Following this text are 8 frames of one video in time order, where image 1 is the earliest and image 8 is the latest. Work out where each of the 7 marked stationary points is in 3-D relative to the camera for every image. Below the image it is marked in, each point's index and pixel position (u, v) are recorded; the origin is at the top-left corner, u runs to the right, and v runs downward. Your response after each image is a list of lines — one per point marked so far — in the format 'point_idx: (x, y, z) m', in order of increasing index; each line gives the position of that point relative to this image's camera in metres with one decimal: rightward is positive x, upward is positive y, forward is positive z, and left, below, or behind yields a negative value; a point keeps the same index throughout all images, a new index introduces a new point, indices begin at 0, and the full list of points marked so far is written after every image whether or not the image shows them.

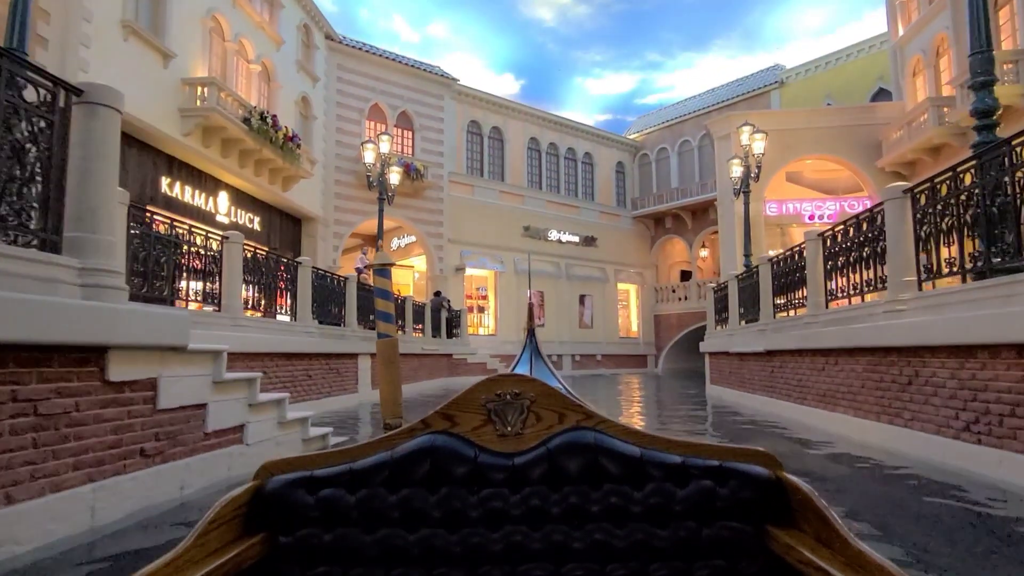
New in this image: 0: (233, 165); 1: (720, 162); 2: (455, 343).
0: (-6.3, +2.8, +14.0) m
1: (+5.9, +3.5, +17.1) m
2: (-1.7, -1.7, +19.3) m
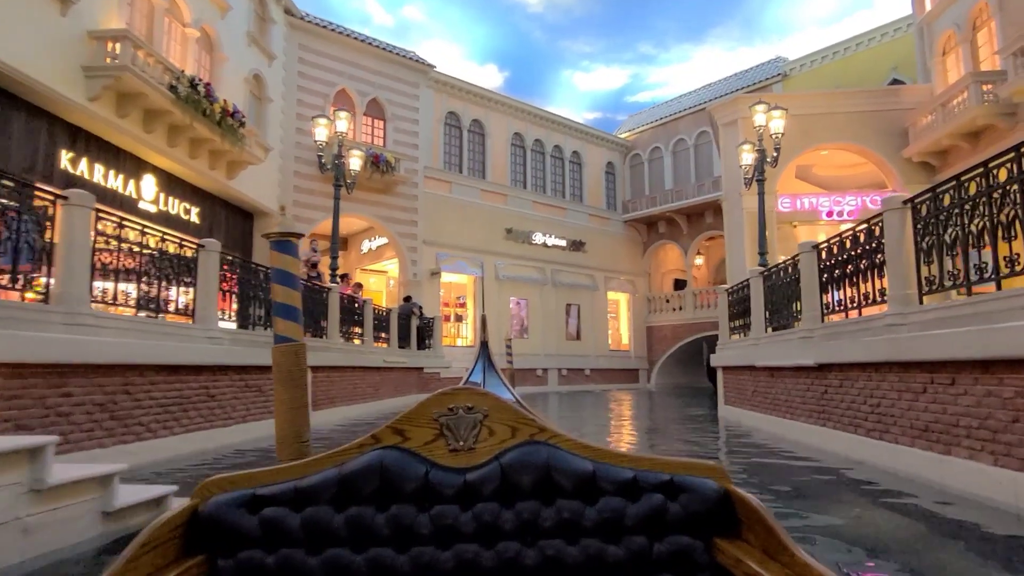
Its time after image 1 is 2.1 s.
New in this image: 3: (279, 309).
0: (-6.8, +2.8, +11.8) m
1: (+5.4, +3.4, +15.3) m
2: (-2.3, -1.9, +17.1) m
3: (-1.7, -0.2, +4.5) m
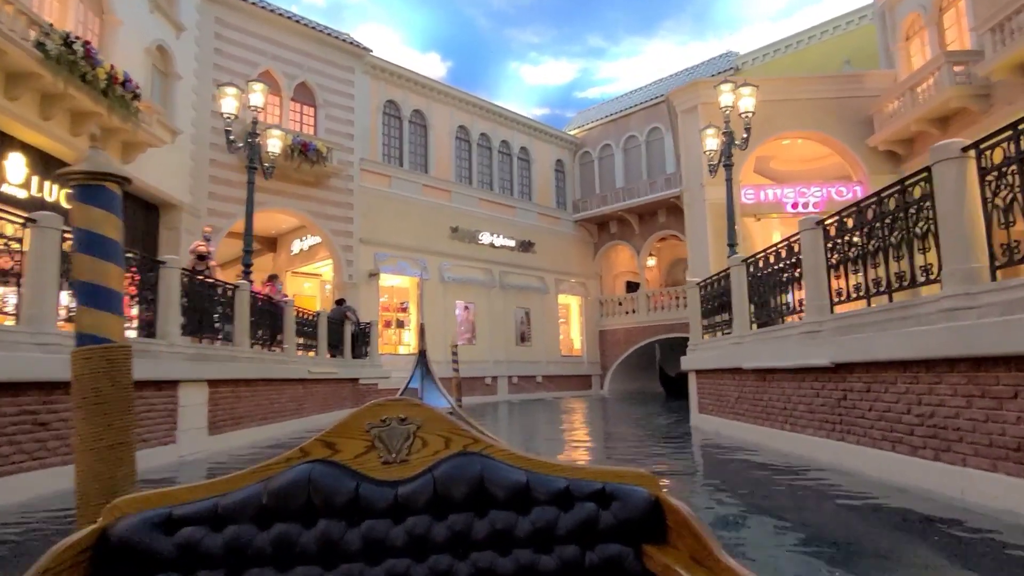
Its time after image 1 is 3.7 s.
0: (-7.7, +2.8, +9.8) m
1: (+4.1, +3.4, +14.3) m
2: (-3.7, -1.9, +15.4) m
3: (-2.0, 0.0, +2.9) m
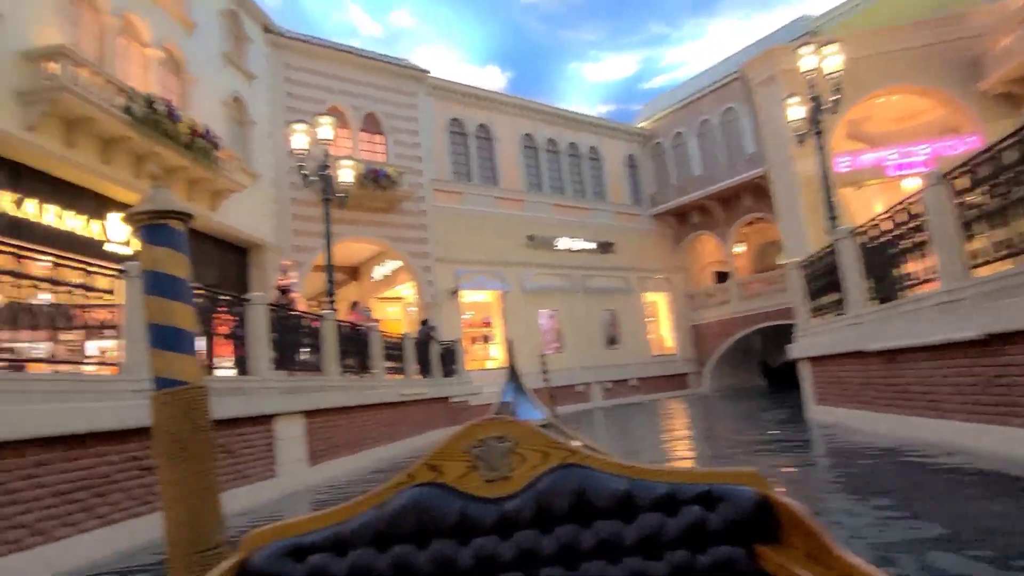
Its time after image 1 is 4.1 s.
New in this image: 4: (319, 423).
0: (-6.6, +1.9, +10.4) m
1: (+5.6, +3.8, +13.3) m
2: (-1.4, -2.4, +15.4) m
3: (-1.6, -0.2, +2.8) m
4: (-2.6, -1.8, +8.1) m
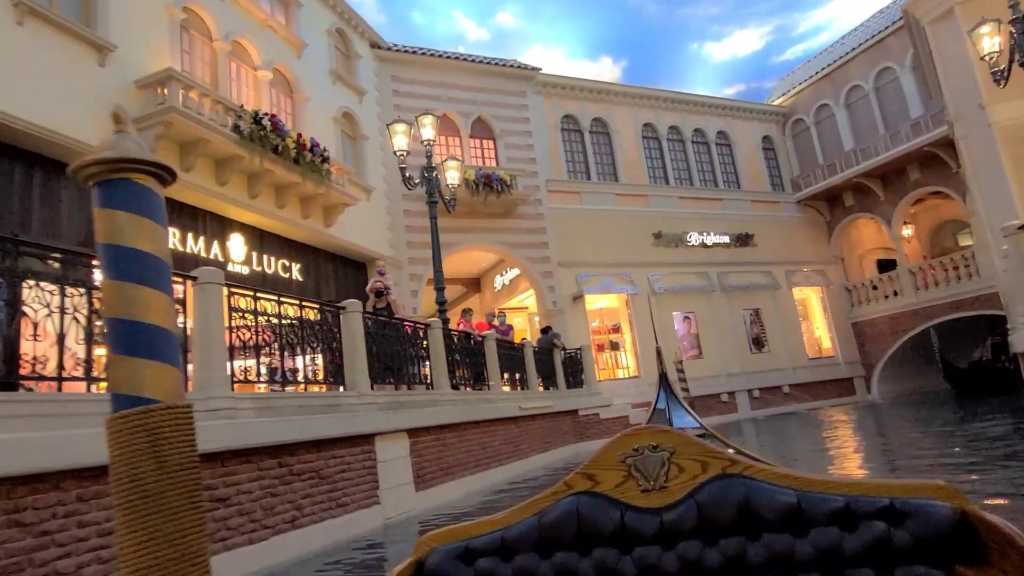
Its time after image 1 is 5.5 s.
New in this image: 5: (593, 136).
0: (-4.7, +1.6, +10.5) m
1: (+7.7, +4.1, +10.9) m
2: (+1.6, -2.4, +14.2) m
3: (-1.3, -0.2, +2.0) m
4: (-1.0, -1.8, +7.3) m
5: (+2.6, +4.9, +19.8) m
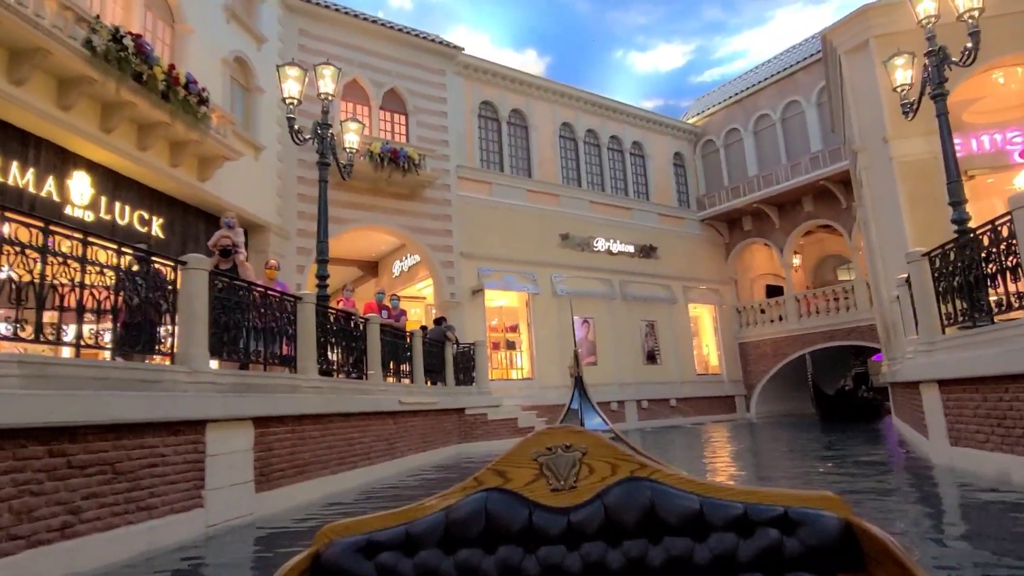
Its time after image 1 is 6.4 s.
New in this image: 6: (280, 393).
0: (-6.1, +2.3, +8.8) m
1: (+6.3, +3.6, +11.1) m
2: (-0.8, -2.3, +13.4) m
3: (-1.6, +0.2, +0.9) m
4: (-2.3, -1.5, +6.2) m
5: (-0.1, +5.0, +19.2) m
6: (-2.4, -1.1, +6.3) m
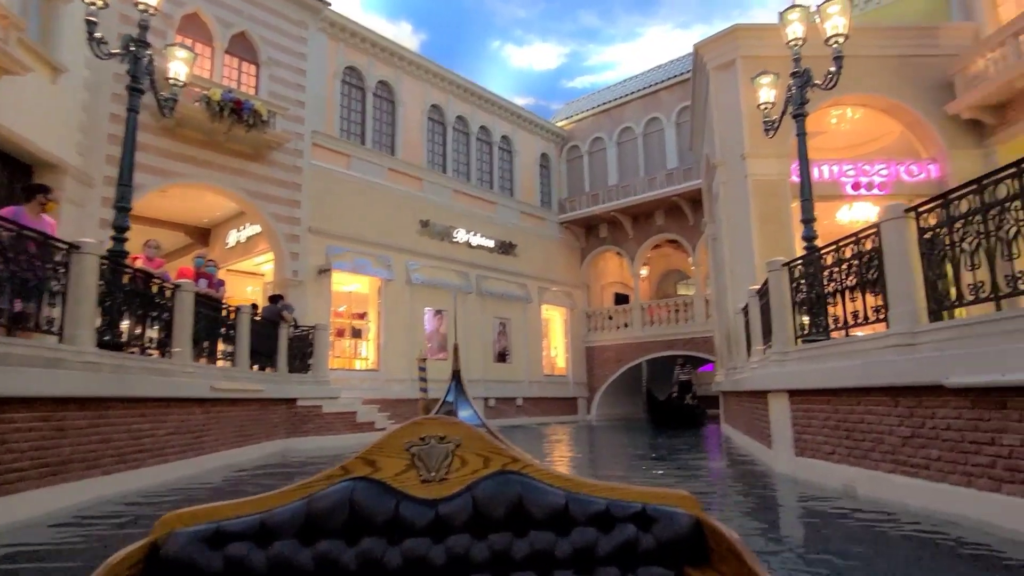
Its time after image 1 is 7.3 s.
0: (-7.6, +3.1, +6.3) m
1: (+3.9, +3.4, +11.5) m
2: (-4.0, -1.8, +12.0) m
3: (-1.6, +0.5, -0.3) m
4: (-3.7, -1.0, +4.7) m
5: (-4.0, +5.5, +17.8) m
6: (-3.7, -0.6, +4.8) m
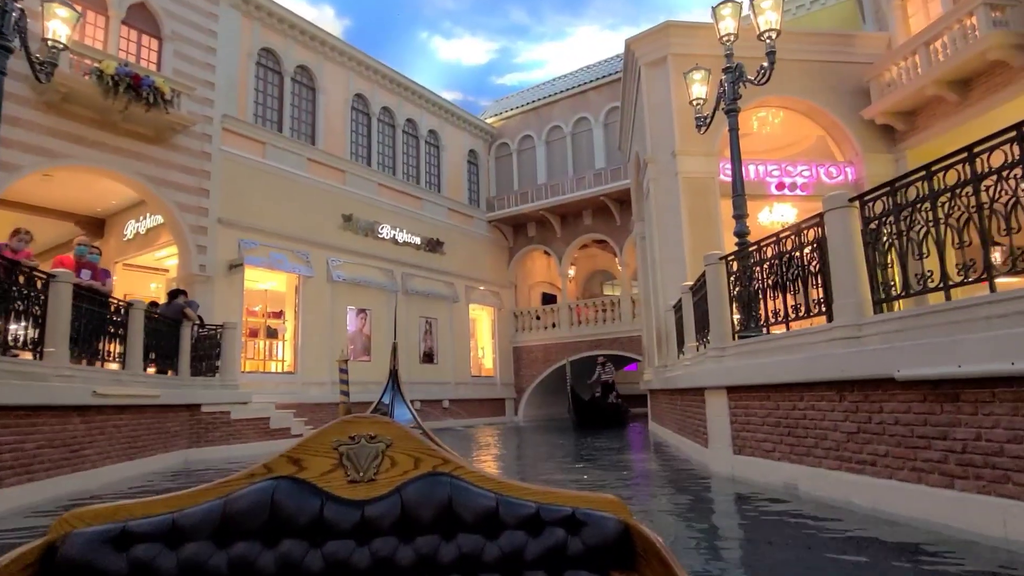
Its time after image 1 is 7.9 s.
0: (-8.2, +3.3, +4.9) m
1: (+2.6, +3.5, +11.4) m
2: (-5.3, -1.7, +11.0) m
3: (-1.5, +0.6, -0.9) m
4: (-4.1, -0.9, +3.7) m
5: (-6.0, +5.5, +16.8) m
6: (-4.2, -0.5, +3.8) m
